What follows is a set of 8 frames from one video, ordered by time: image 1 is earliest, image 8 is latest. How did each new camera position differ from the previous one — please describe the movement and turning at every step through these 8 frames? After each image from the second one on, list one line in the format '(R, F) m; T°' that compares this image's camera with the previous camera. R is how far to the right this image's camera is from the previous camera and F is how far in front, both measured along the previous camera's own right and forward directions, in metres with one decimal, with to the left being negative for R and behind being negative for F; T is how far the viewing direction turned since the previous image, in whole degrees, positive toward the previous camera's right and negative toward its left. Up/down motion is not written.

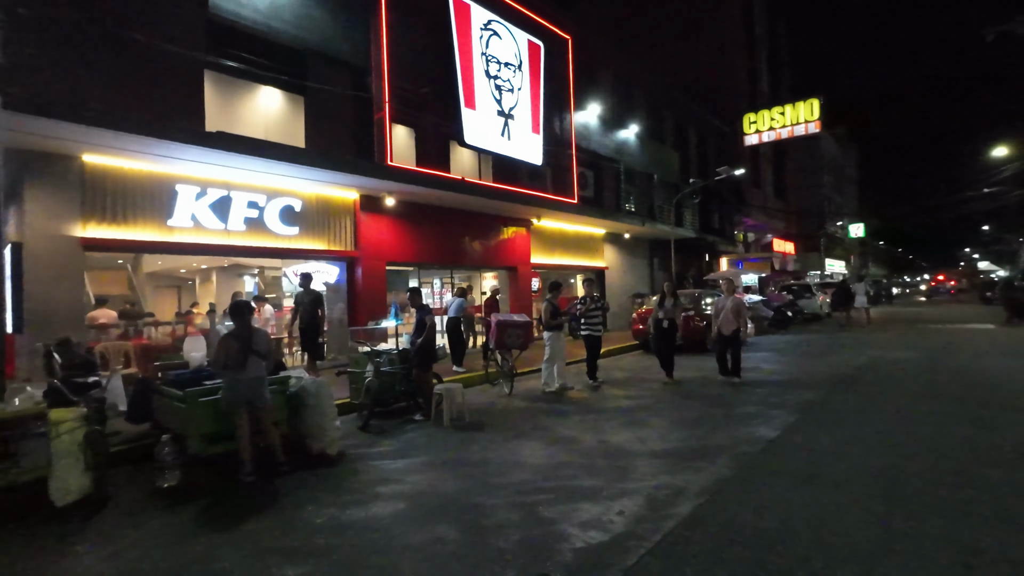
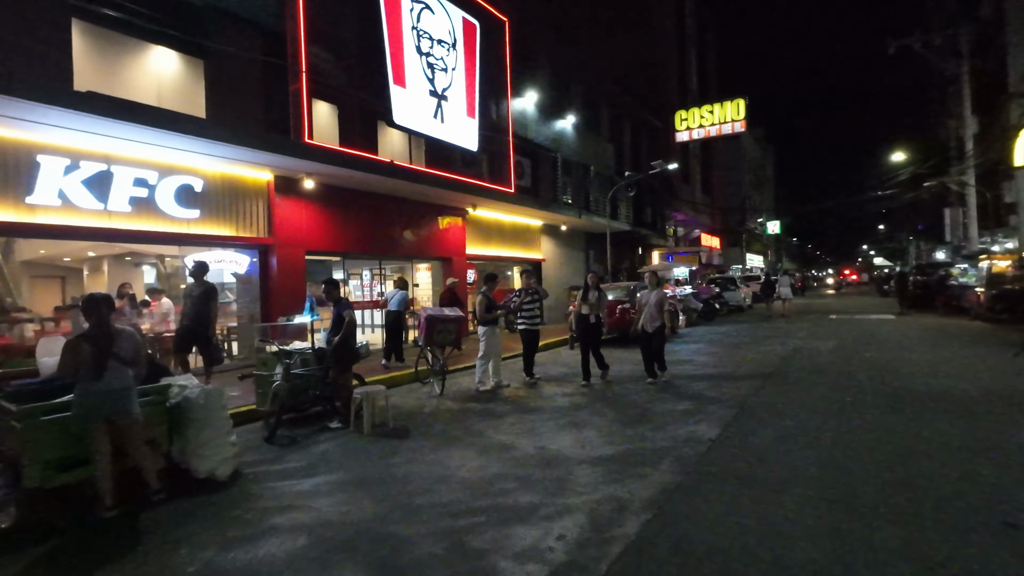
(+0.1, +0.7) m; +7°
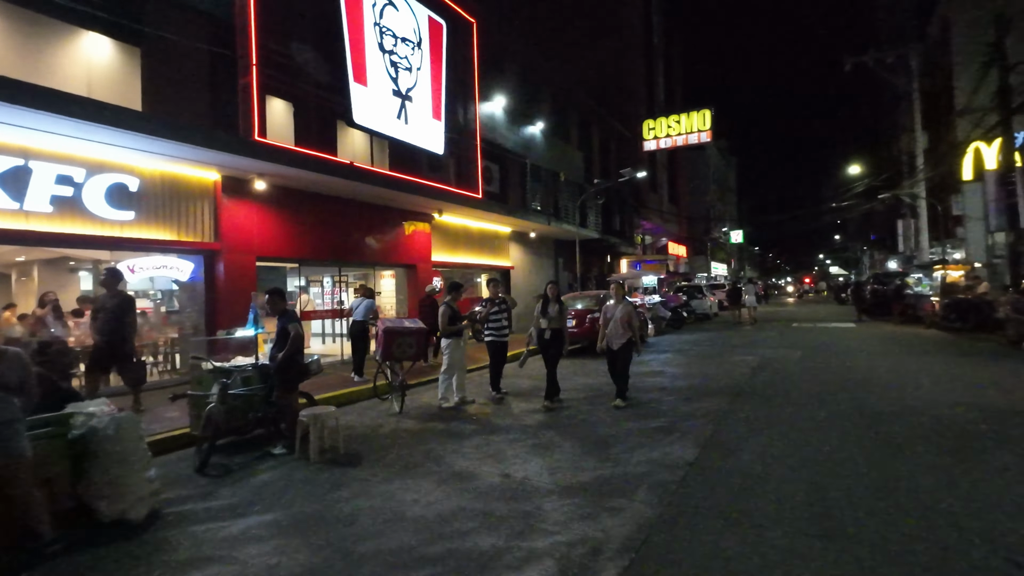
(+0.1, +0.5) m; +4°
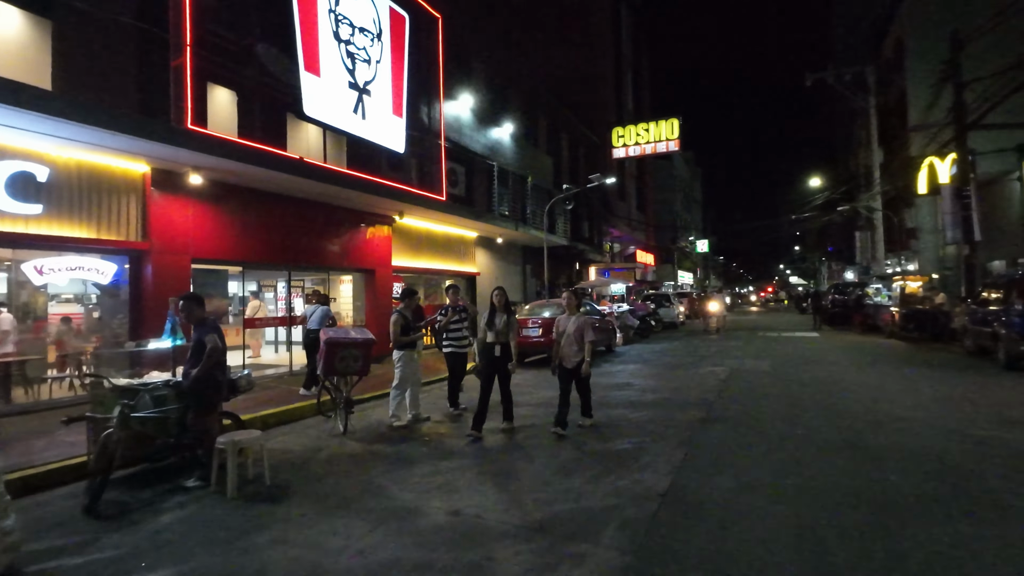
(+0.2, +0.7) m; +4°
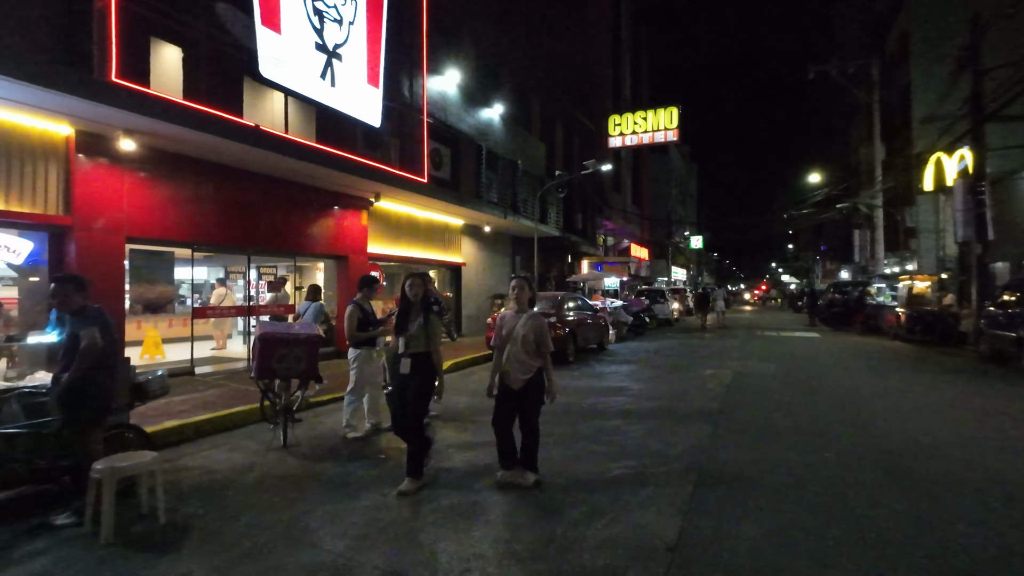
(+0.2, +1.3) m; +1°
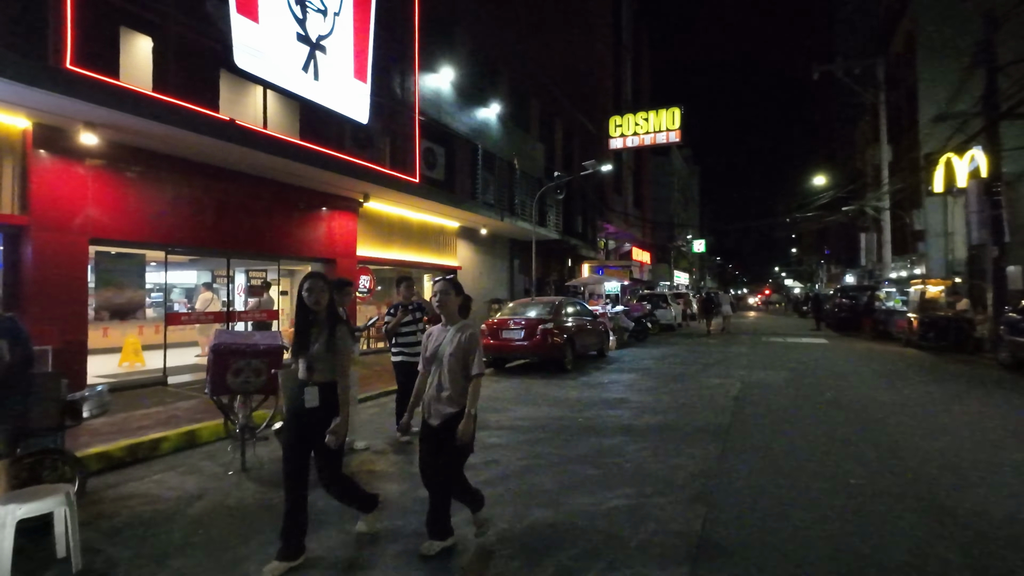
(+0.2, +0.7) m; 0°
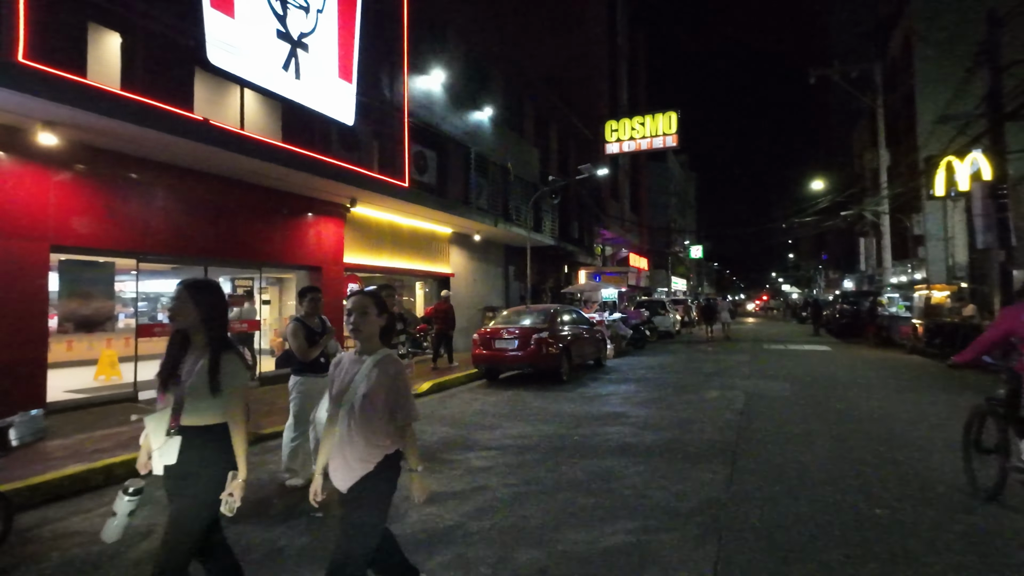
(+0.1, +0.6) m; 0°
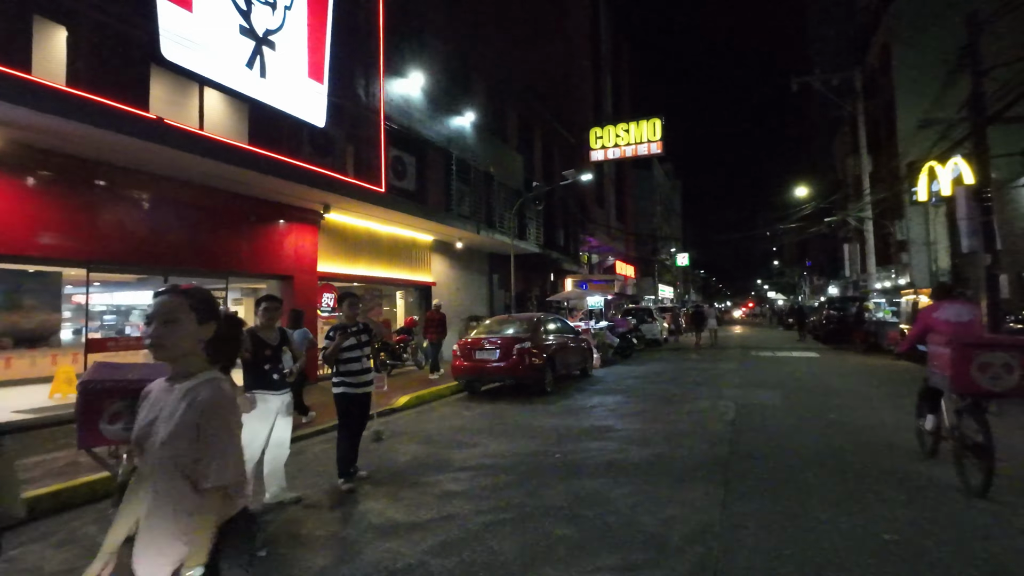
(+0.2, +0.5) m; +1°
